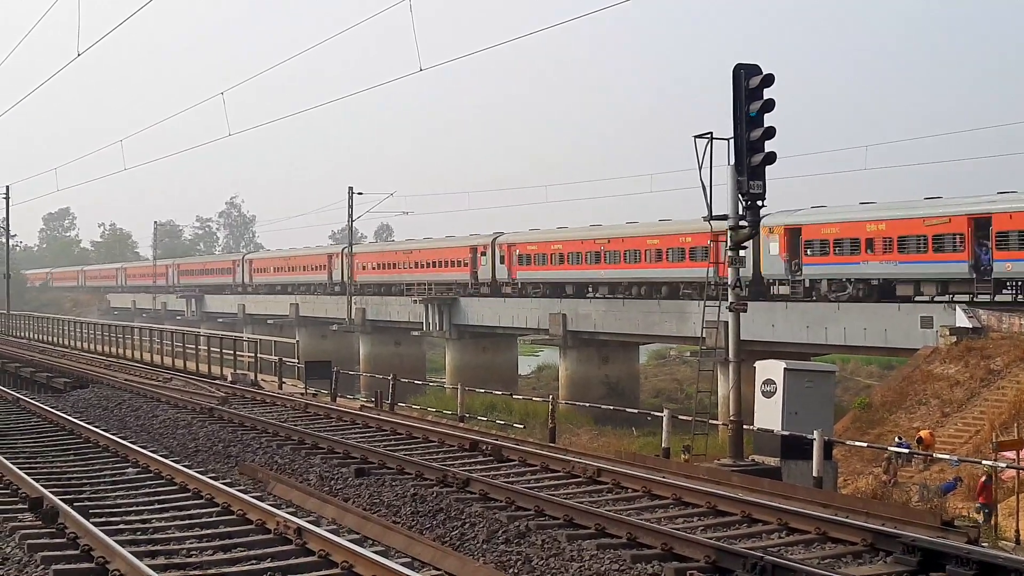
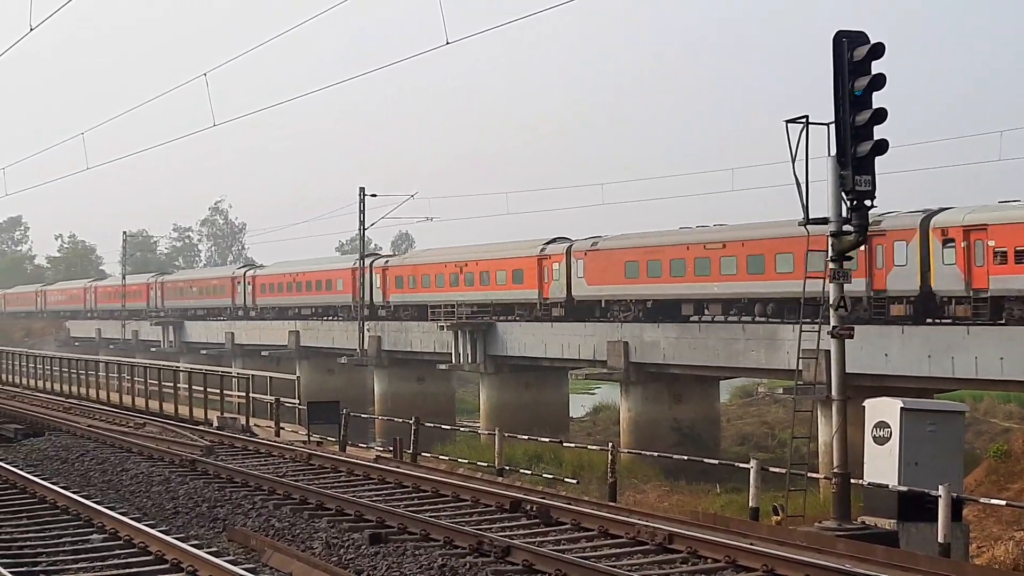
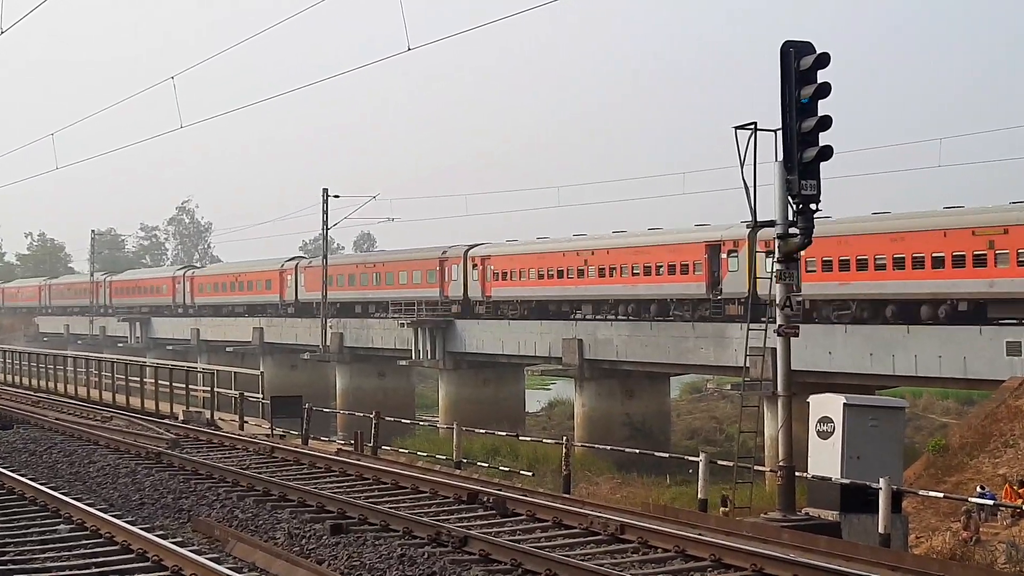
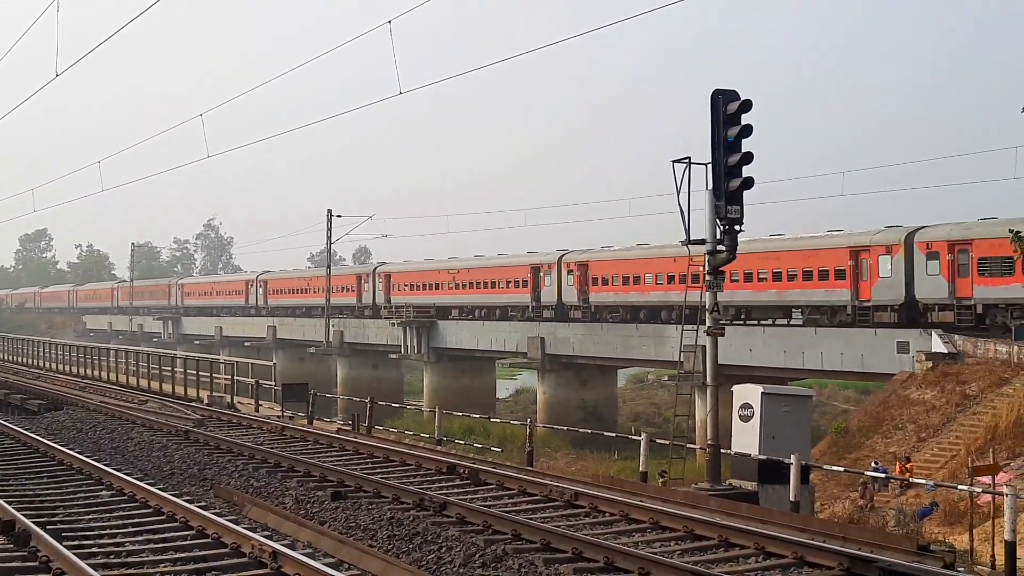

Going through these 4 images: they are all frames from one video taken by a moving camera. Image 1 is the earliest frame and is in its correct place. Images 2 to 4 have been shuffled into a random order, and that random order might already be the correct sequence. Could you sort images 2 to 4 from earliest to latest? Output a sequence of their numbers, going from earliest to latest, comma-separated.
4, 3, 2
